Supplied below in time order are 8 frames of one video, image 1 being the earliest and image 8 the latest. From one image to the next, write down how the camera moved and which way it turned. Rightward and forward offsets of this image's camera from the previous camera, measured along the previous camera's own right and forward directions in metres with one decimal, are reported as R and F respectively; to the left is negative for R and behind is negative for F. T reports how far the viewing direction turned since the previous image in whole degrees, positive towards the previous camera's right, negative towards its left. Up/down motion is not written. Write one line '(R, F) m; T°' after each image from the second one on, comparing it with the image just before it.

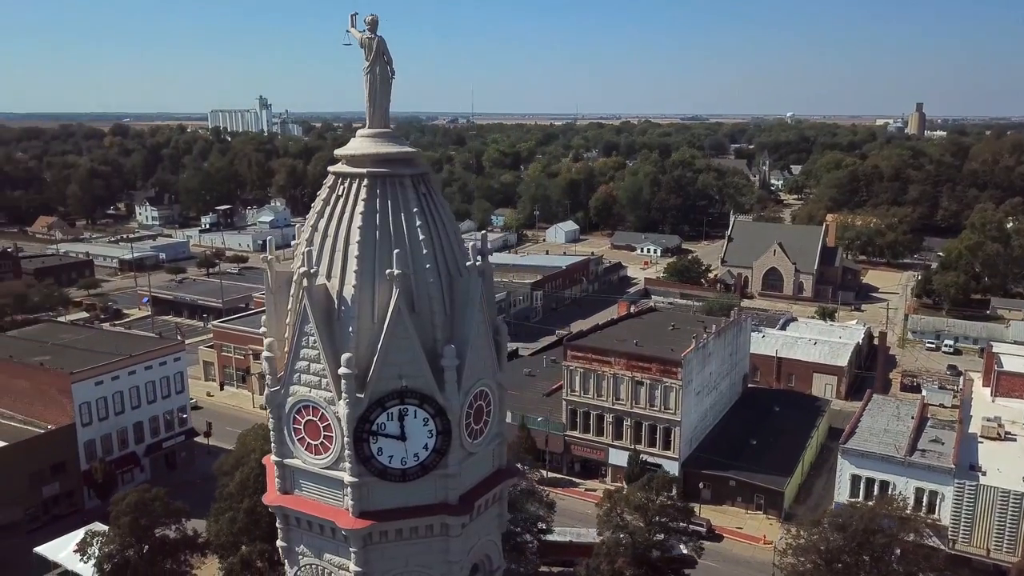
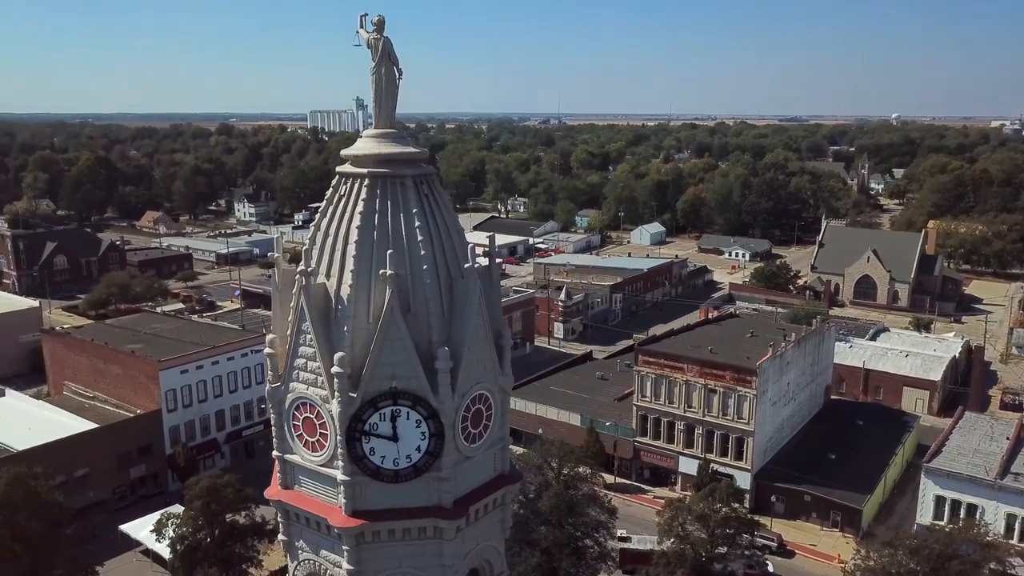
(+0.7, +0.1) m; -6°
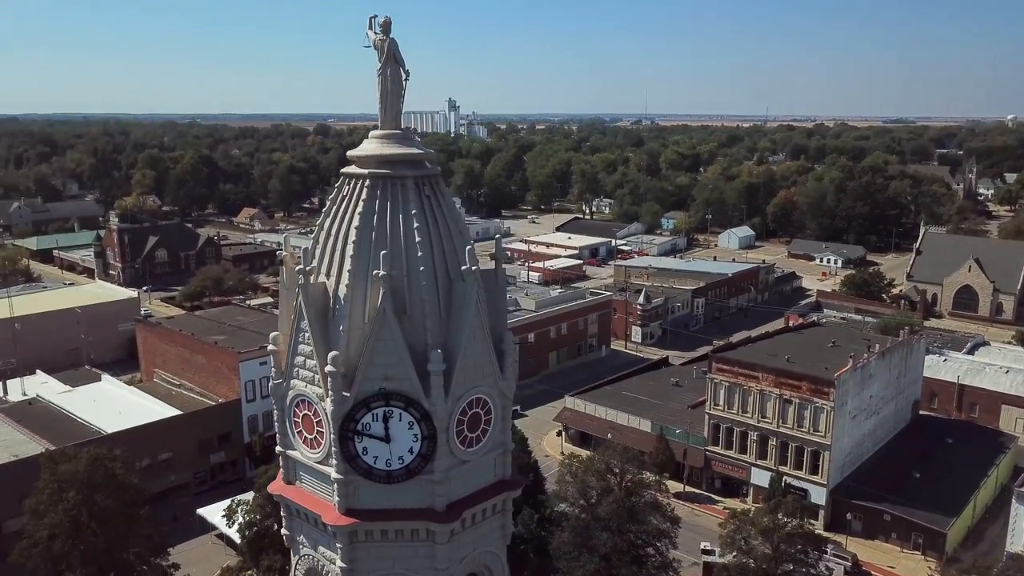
(+0.7, +0.1) m; -6°
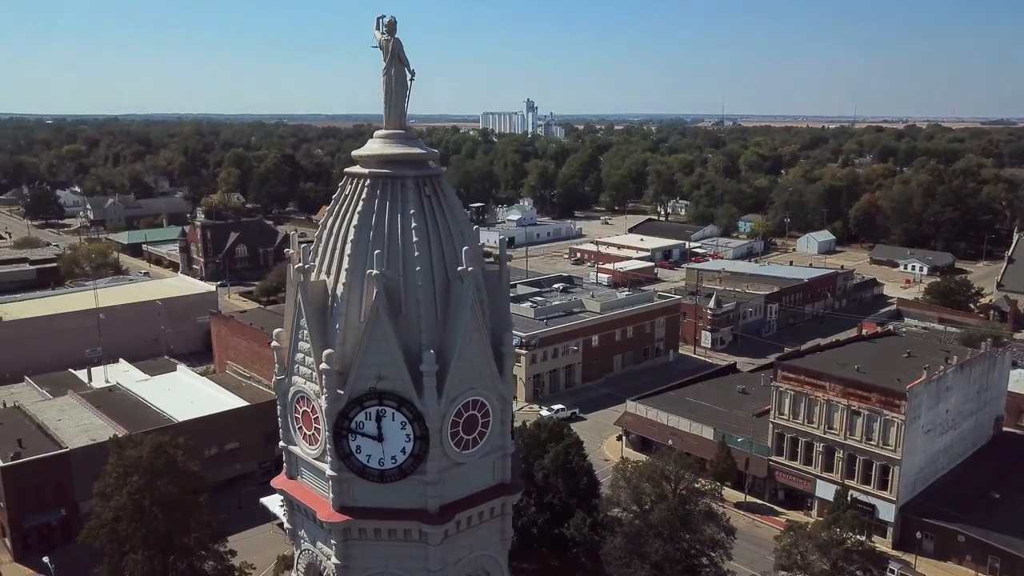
(+0.6, +0.1) m; -5°
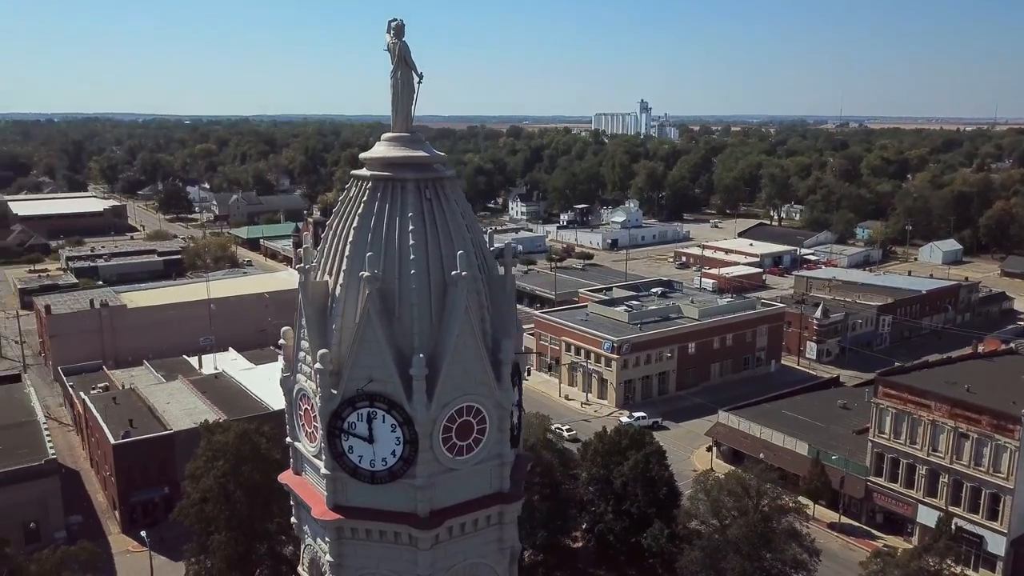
(+0.8, +0.2) m; -8°
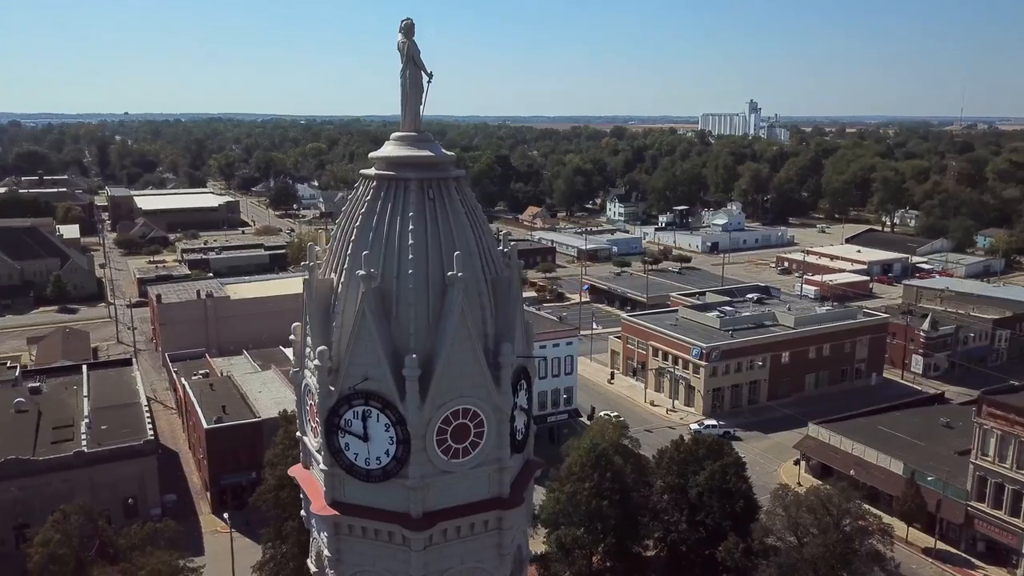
(+0.7, +0.2) m; -7°
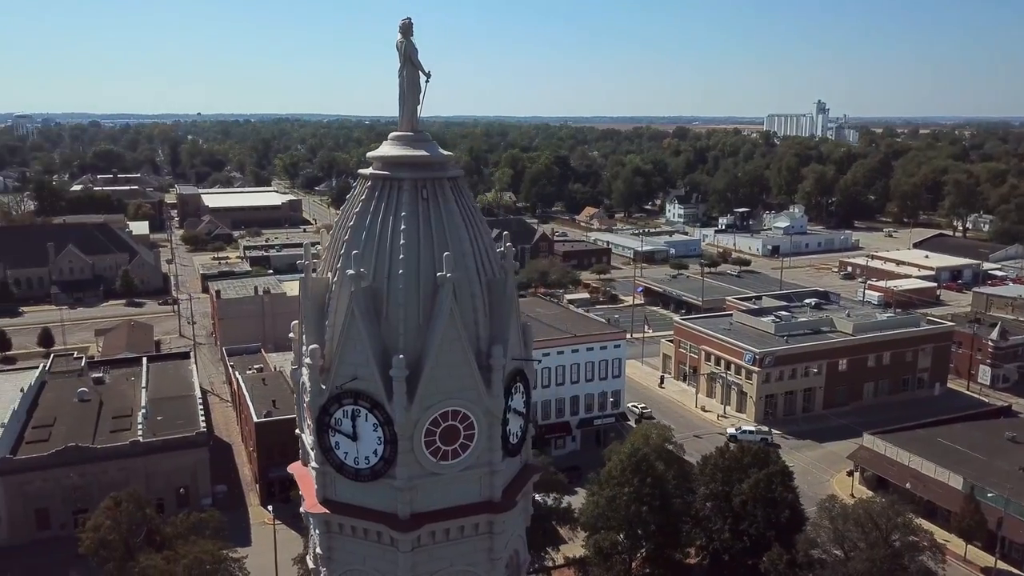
(+0.5, +0.1) m; -4°
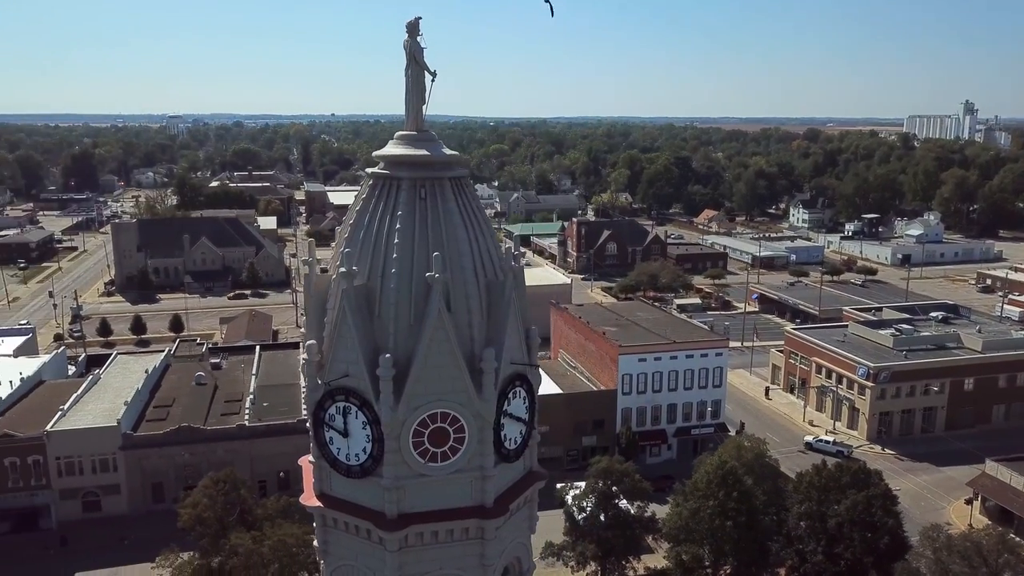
(+0.9, +0.2) m; -8°
